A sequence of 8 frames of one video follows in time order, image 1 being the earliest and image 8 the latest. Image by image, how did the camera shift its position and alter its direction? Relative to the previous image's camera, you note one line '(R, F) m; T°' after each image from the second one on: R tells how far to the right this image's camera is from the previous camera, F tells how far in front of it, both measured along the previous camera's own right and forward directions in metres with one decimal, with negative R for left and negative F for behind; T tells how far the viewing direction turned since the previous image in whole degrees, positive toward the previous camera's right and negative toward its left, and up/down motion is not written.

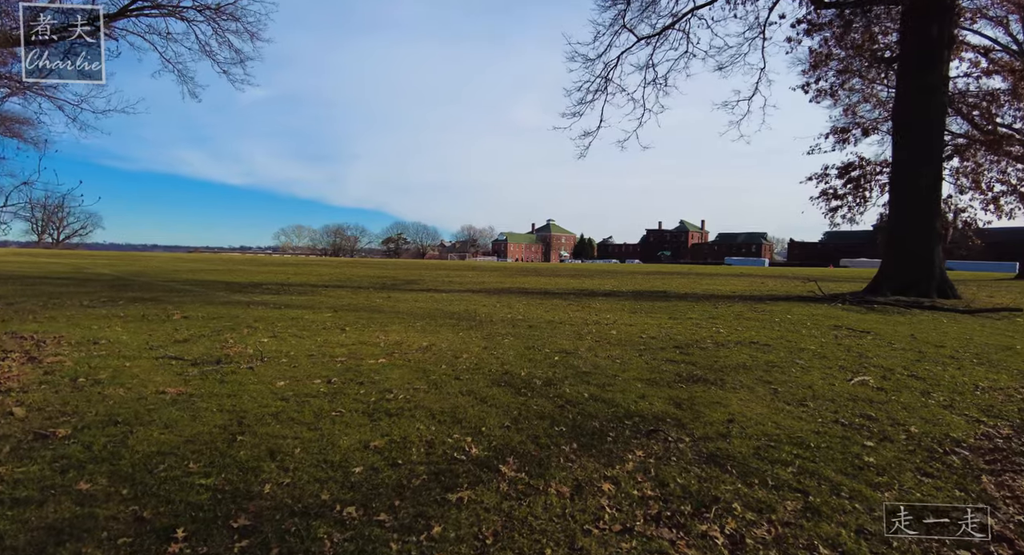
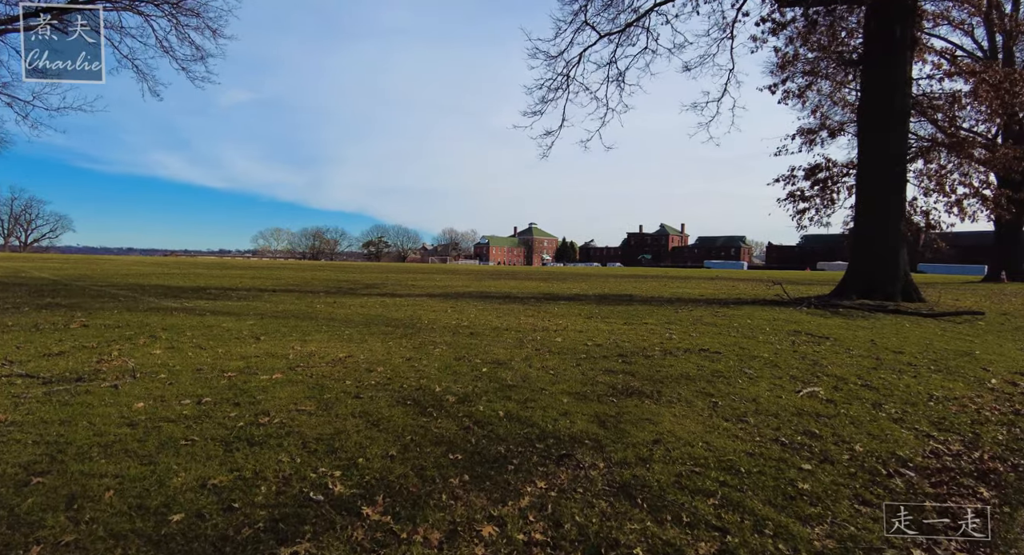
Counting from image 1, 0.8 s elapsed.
(+0.7, +0.5) m; +2°
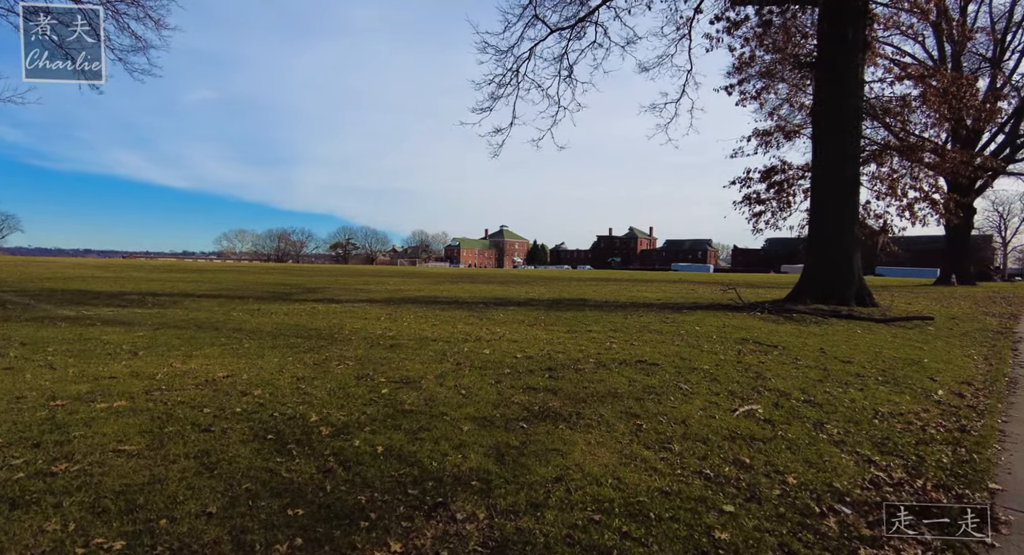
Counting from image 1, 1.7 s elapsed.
(+0.7, +0.7) m; +3°
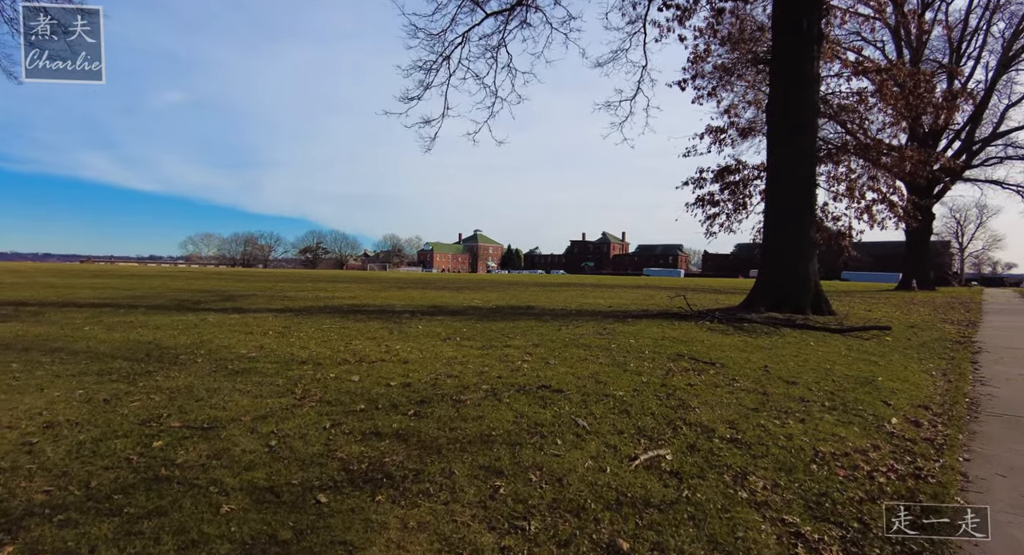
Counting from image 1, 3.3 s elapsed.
(+1.2, +1.3) m; +3°
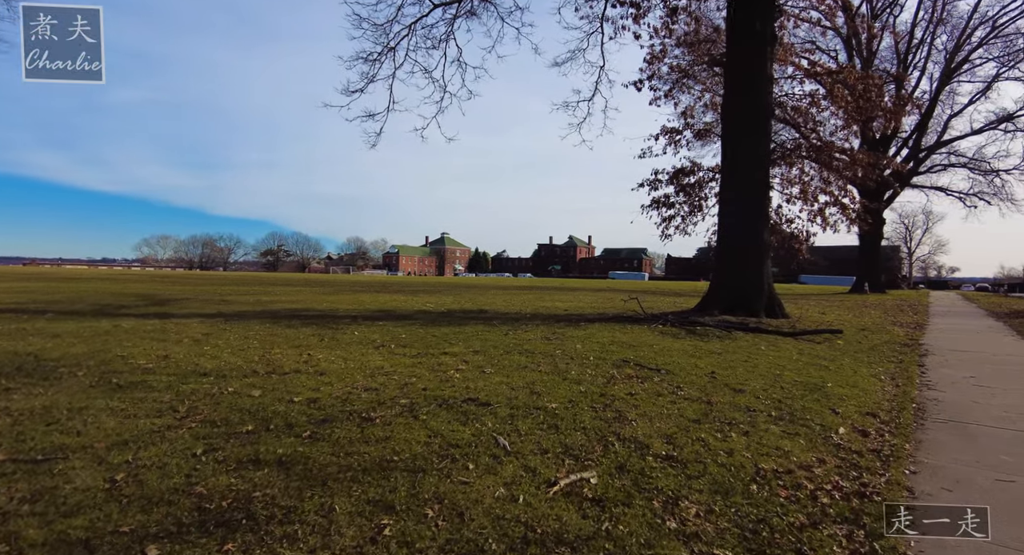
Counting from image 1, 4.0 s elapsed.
(+0.5, +0.5) m; +3°
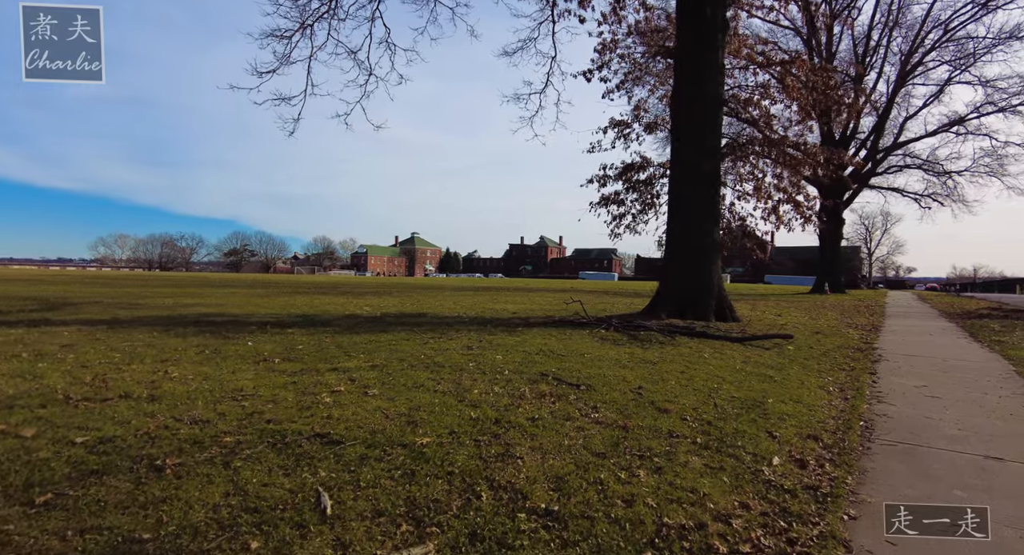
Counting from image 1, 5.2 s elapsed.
(+1.0, +1.1) m; +3°
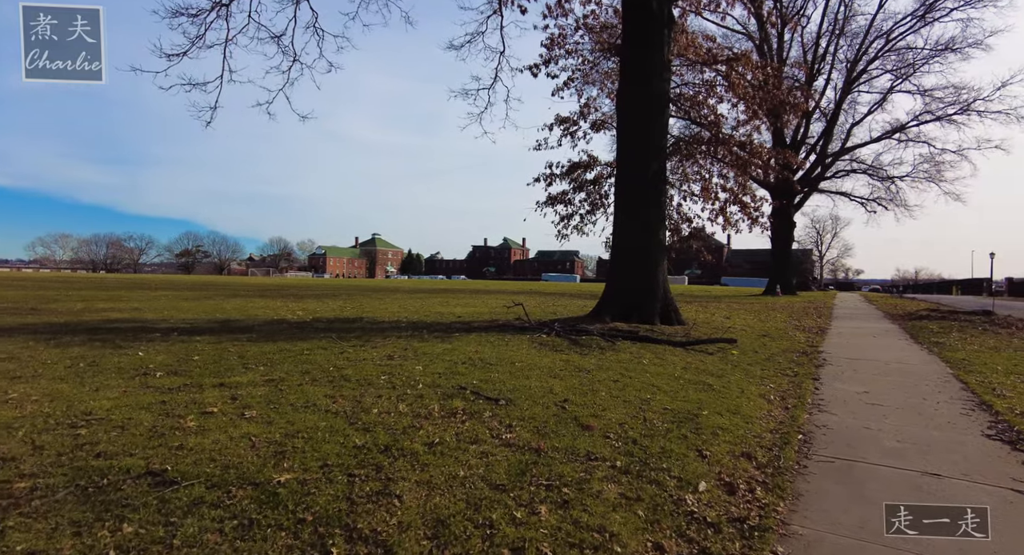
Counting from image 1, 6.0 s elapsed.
(+0.6, +0.7) m; +4°
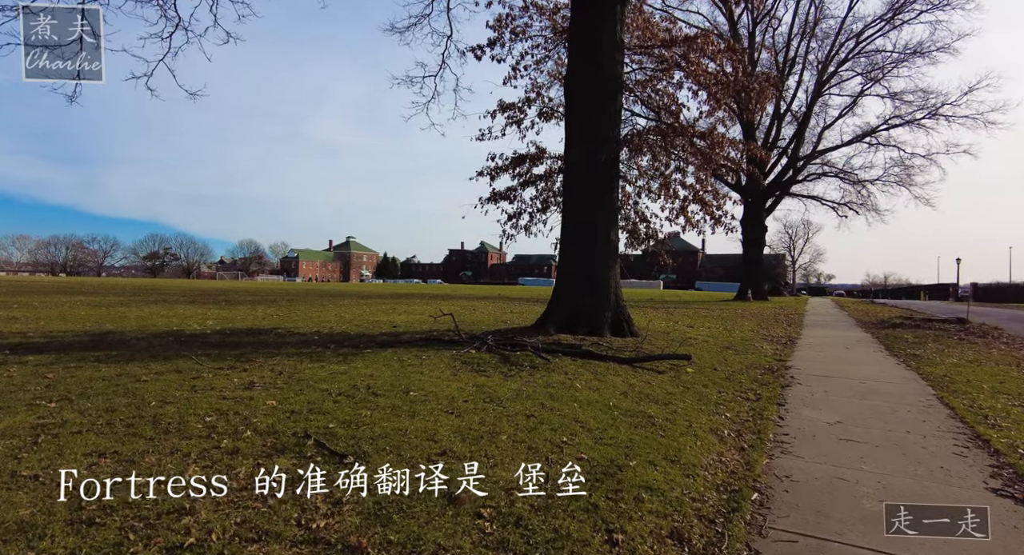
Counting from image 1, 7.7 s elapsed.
(+1.1, +1.6) m; +2°
